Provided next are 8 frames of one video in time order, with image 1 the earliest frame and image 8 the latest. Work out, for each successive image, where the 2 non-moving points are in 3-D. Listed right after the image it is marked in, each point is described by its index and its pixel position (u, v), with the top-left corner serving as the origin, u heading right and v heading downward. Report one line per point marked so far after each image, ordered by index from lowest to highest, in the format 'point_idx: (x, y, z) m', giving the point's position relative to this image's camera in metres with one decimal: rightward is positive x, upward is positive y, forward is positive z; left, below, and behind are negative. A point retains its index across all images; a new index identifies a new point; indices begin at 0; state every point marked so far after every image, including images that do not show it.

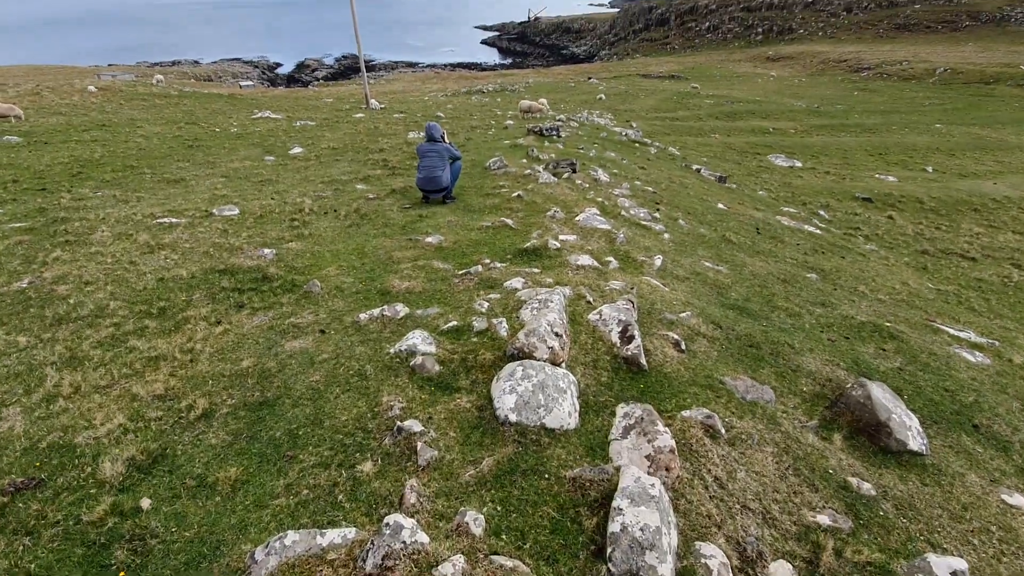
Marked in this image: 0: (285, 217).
0: (-6.8, +2.1, +15.3) m
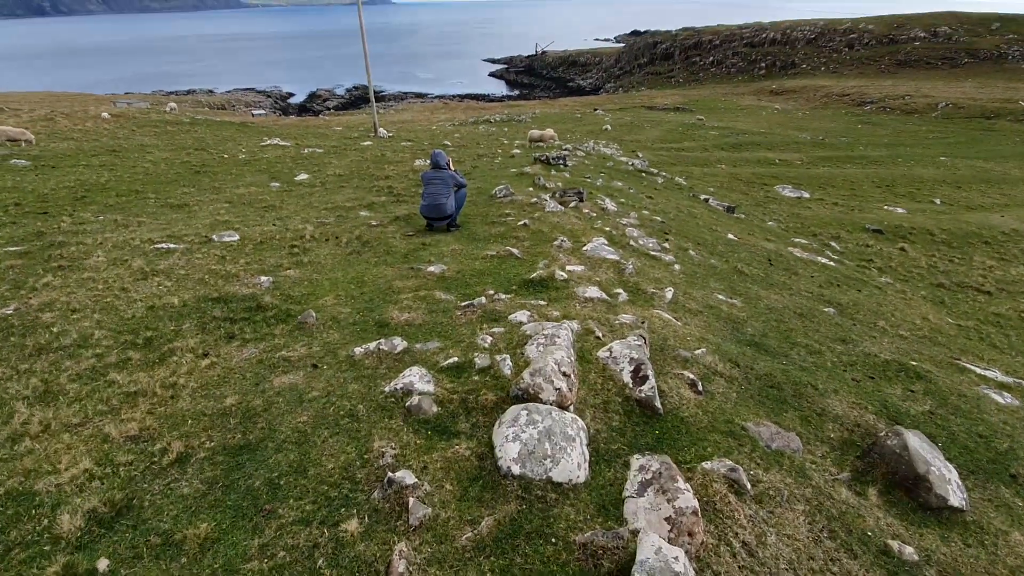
0: (-6.7, +1.3, +15.0) m
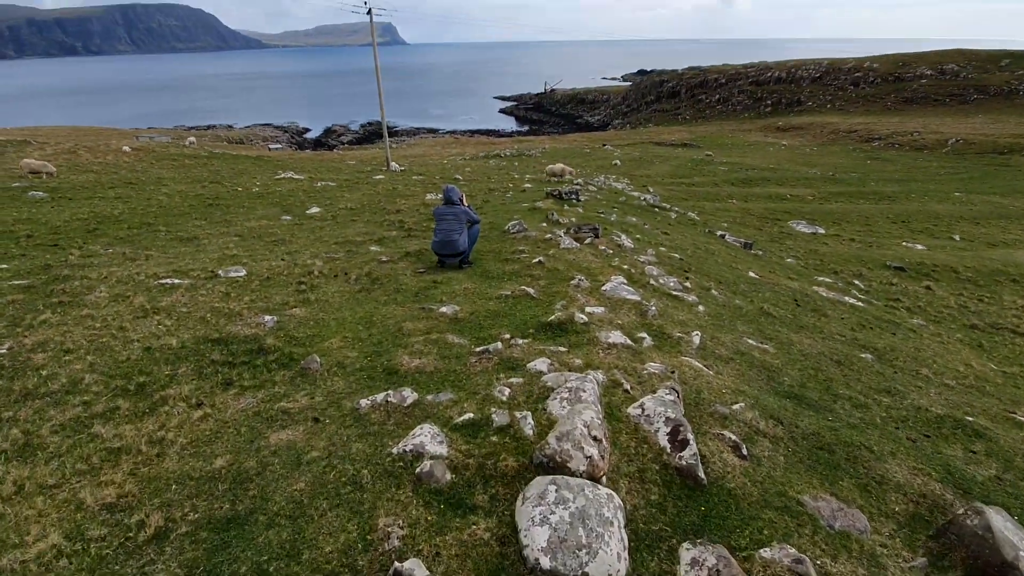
0: (-6.3, +0.2, +14.5) m
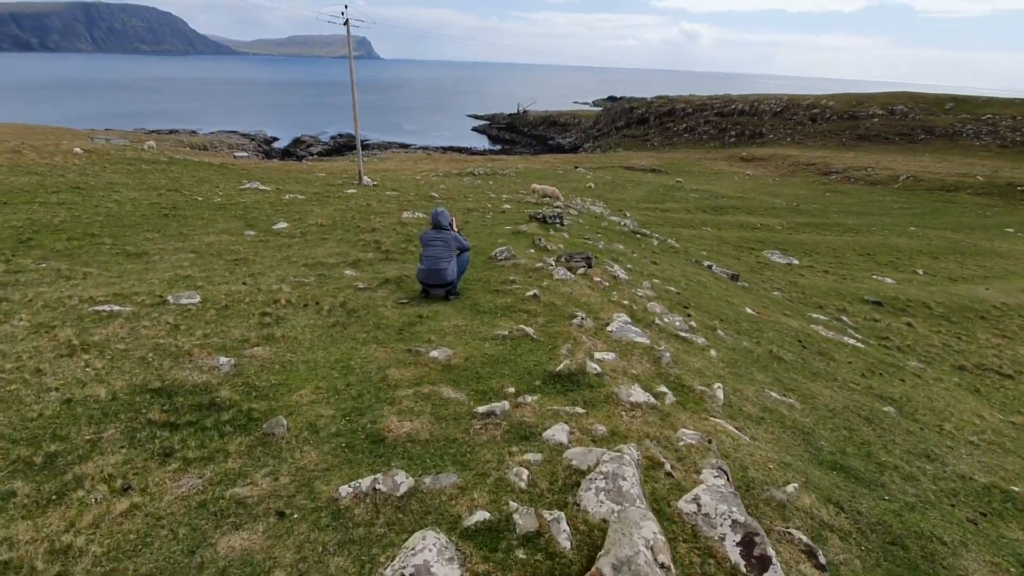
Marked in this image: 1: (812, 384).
0: (-6.4, -0.5, +12.7) m
1: (+7.2, -2.3, +12.2) m
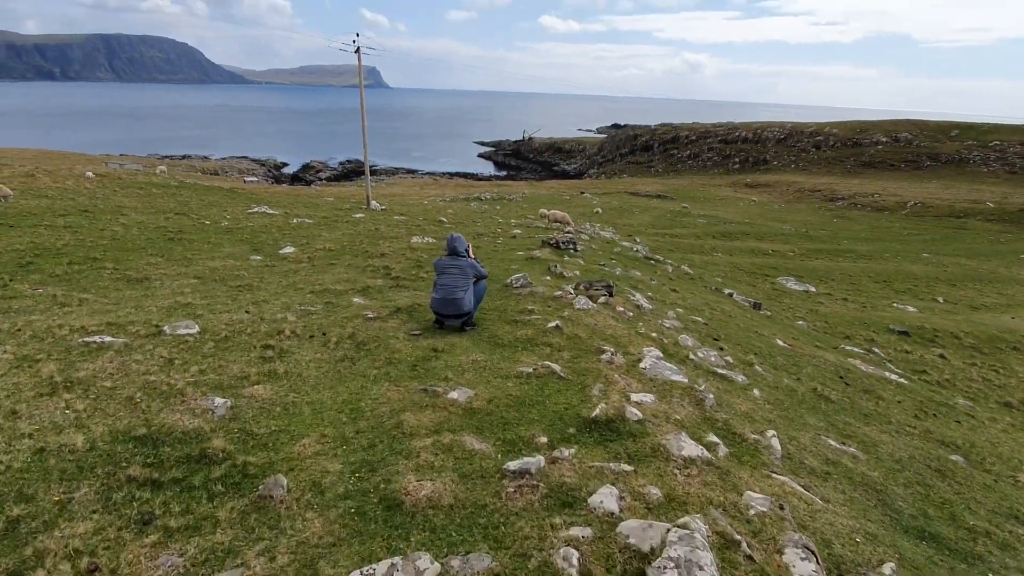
0: (-5.9, -1.2, +11.7) m
1: (+7.7, -3.1, +11.0) m
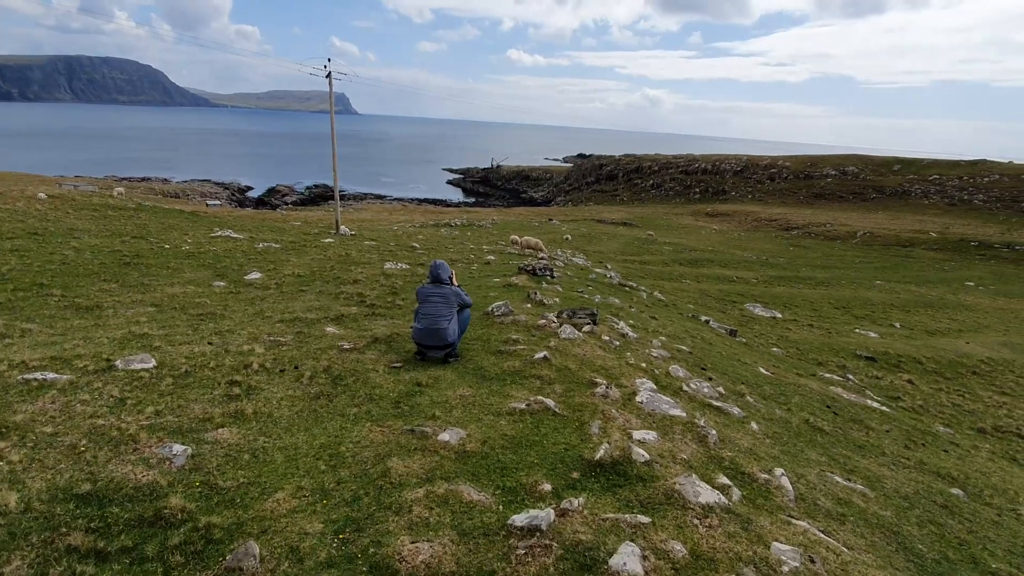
0: (-6.1, -1.9, +10.7) m
1: (+7.5, -3.7, +10.8) m
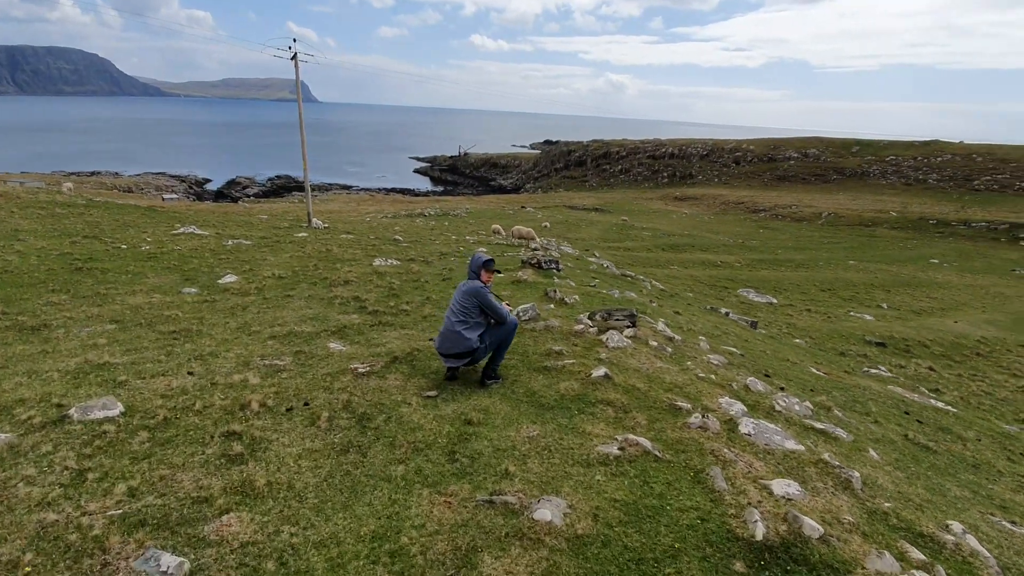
0: (-4.8, -2.2, +8.2) m
1: (+8.8, -3.6, +9.1) m
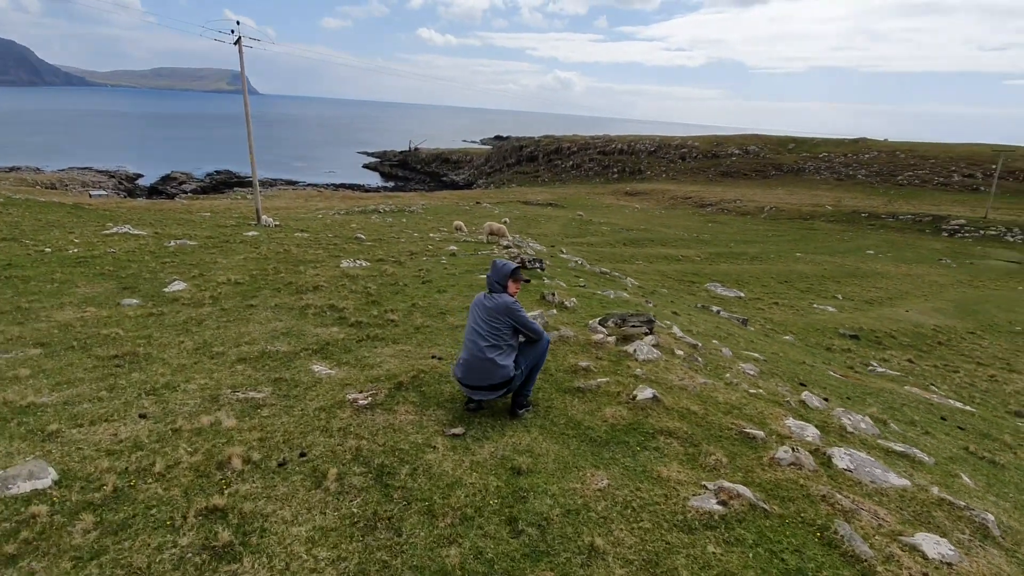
0: (-4.0, -2.5, +6.1) m
1: (+9.6, -3.6, +8.3) m
